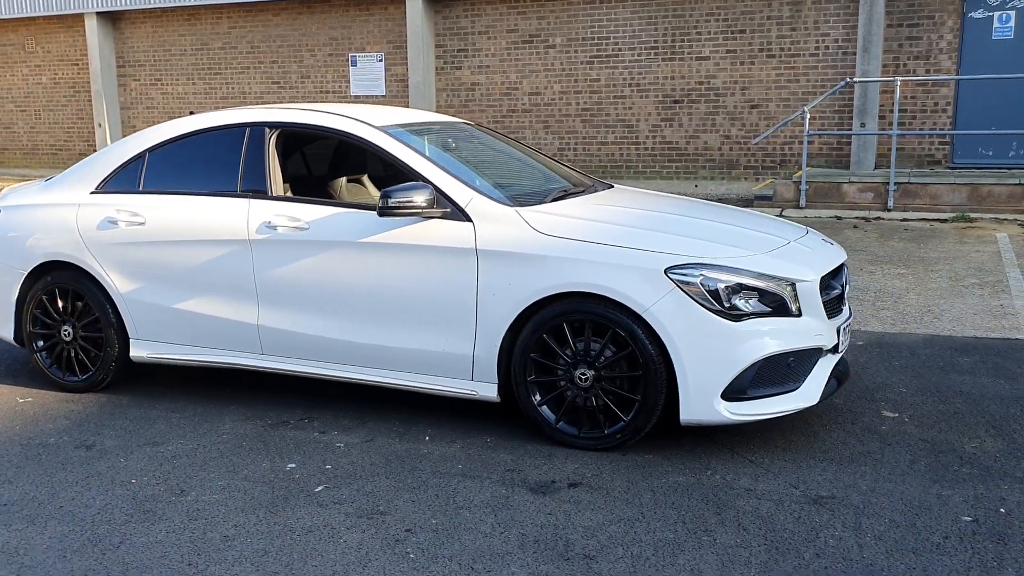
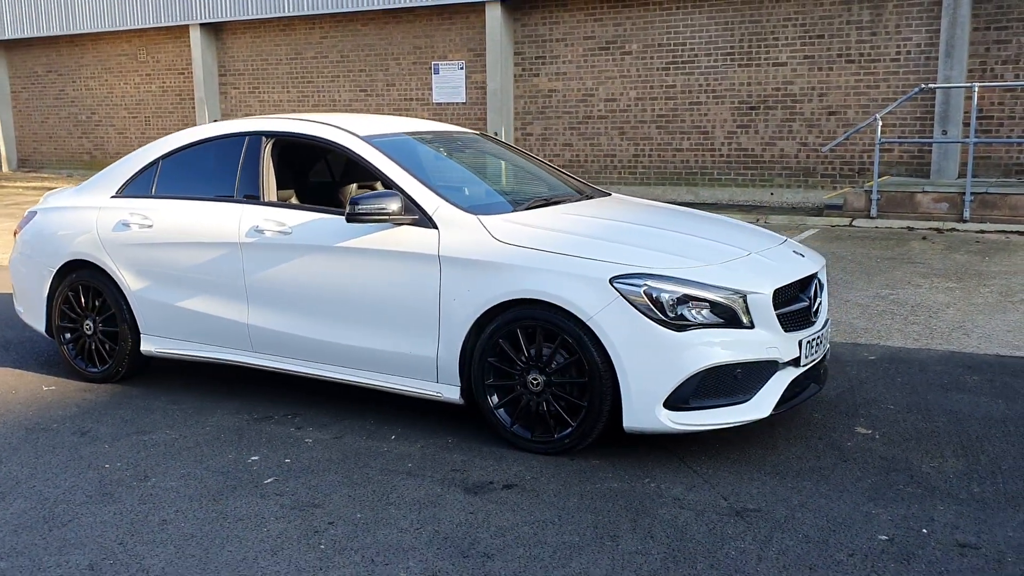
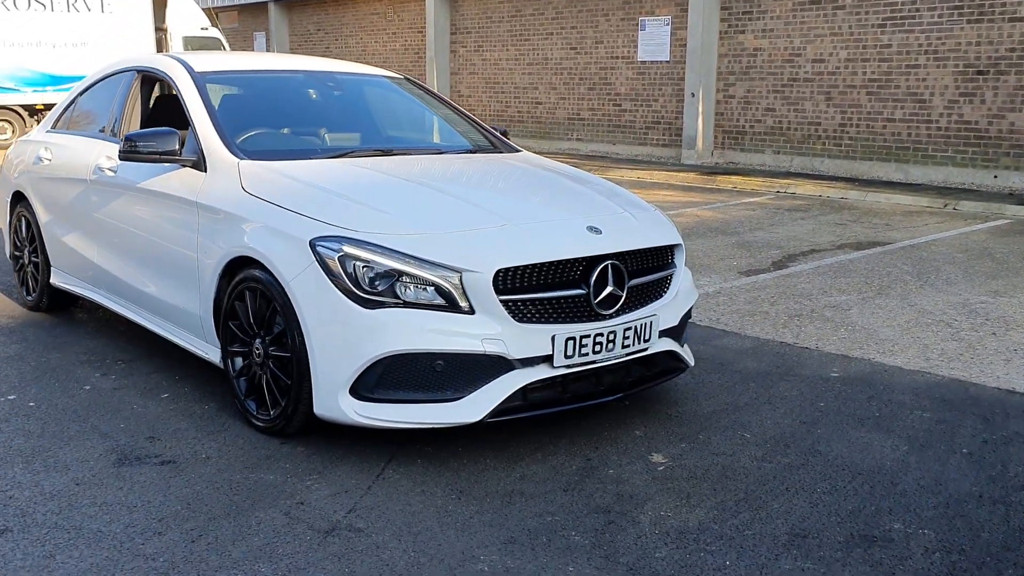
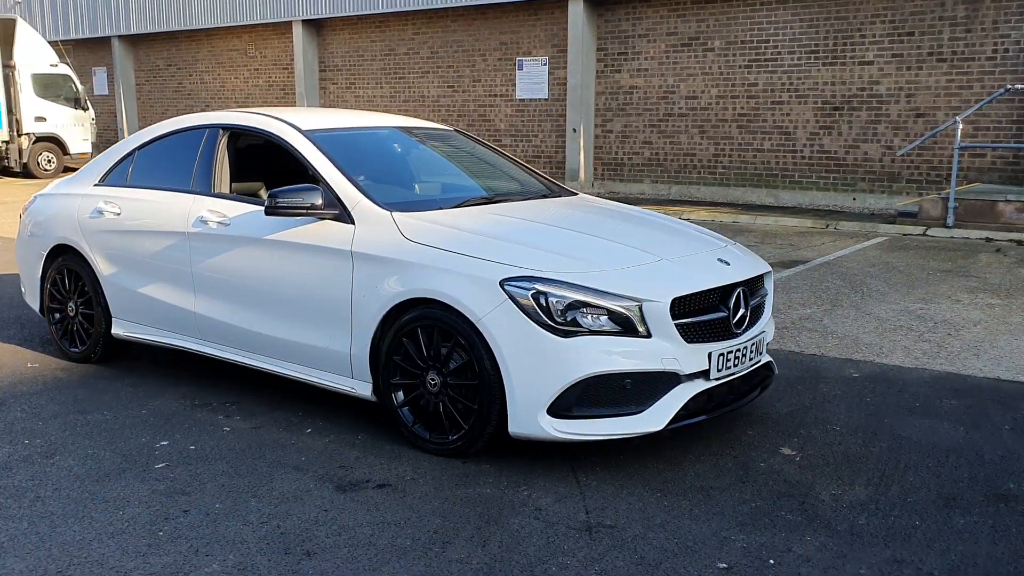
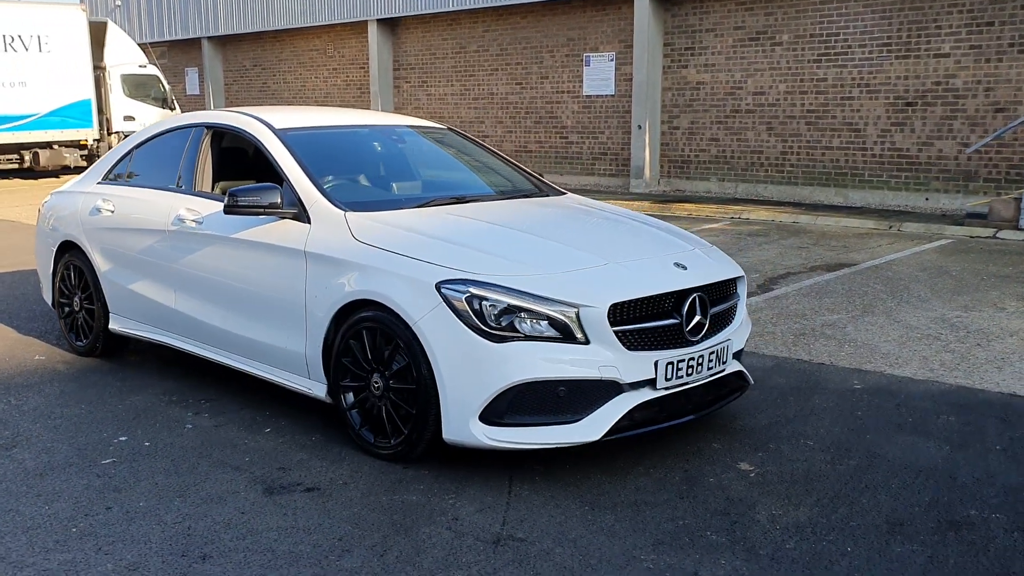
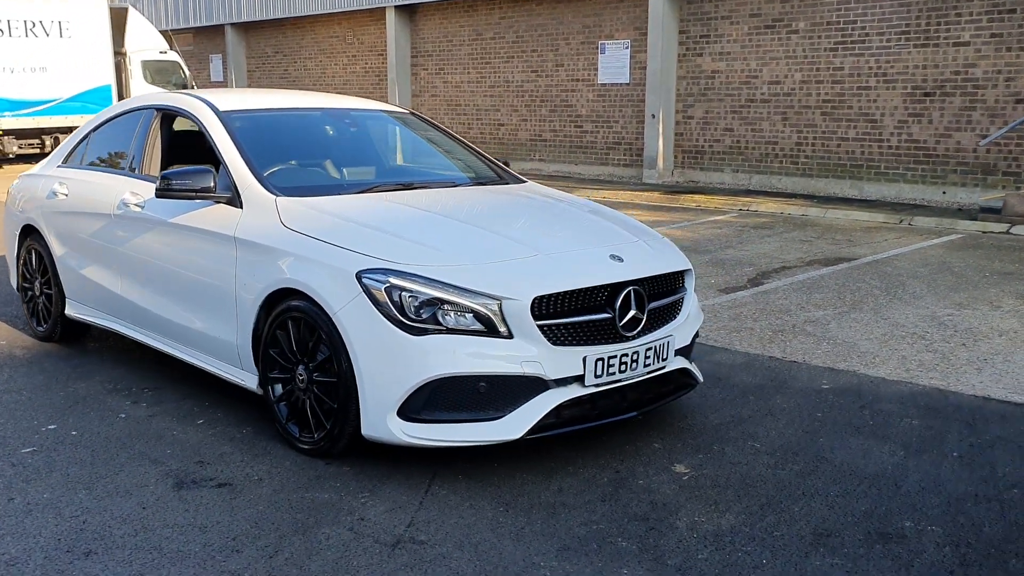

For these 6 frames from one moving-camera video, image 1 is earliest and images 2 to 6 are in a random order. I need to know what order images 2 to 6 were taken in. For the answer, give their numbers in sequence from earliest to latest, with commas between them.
2, 4, 5, 6, 3
